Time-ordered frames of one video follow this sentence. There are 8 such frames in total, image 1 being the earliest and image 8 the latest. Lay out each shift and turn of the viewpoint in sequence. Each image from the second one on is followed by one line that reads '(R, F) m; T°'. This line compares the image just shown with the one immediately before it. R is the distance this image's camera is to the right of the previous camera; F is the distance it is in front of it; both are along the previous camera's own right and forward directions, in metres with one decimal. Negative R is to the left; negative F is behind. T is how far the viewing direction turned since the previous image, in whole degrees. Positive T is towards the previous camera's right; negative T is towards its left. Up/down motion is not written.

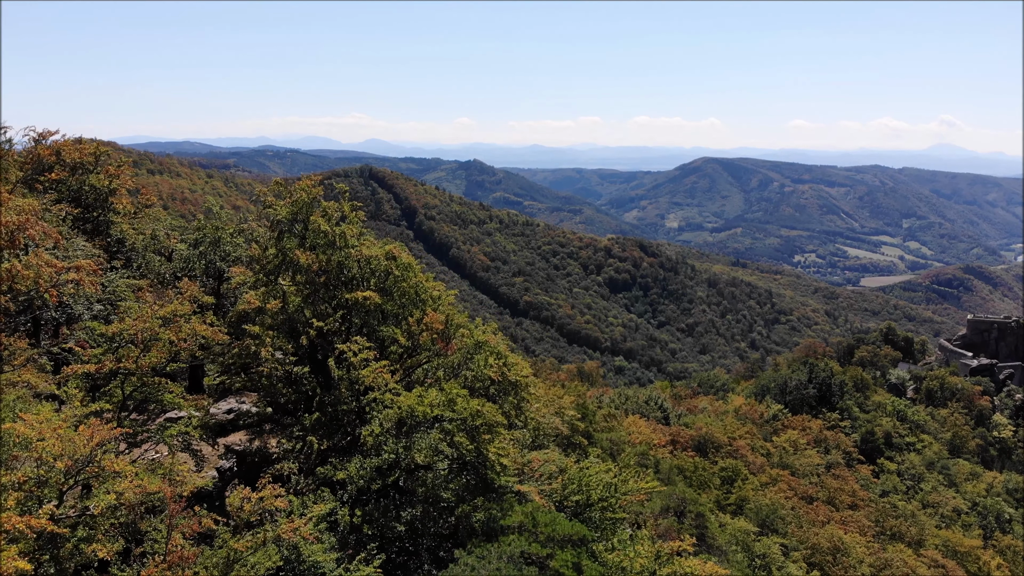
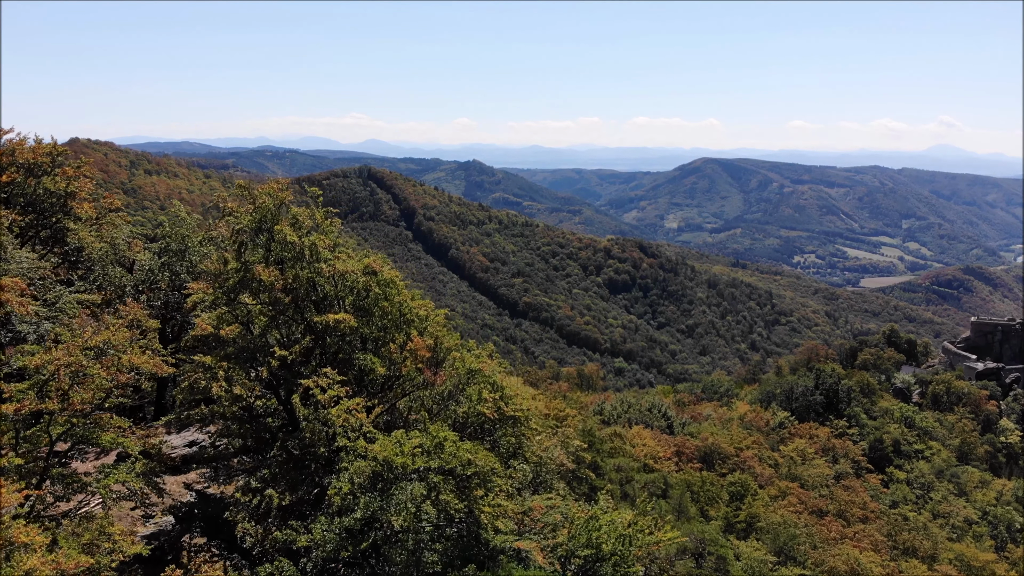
(0.0, +0.7) m; 0°
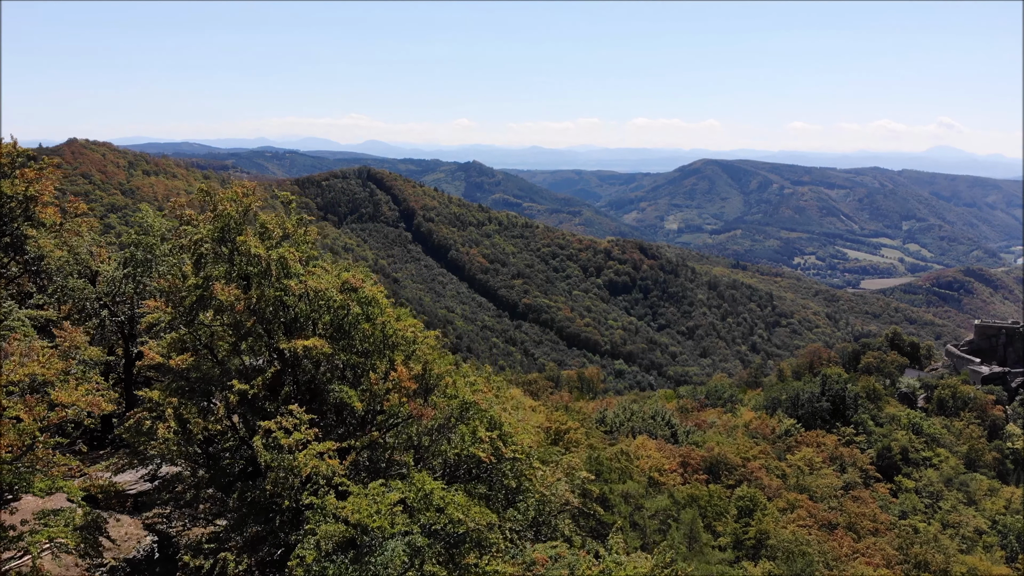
(0.0, +0.6) m; 0°
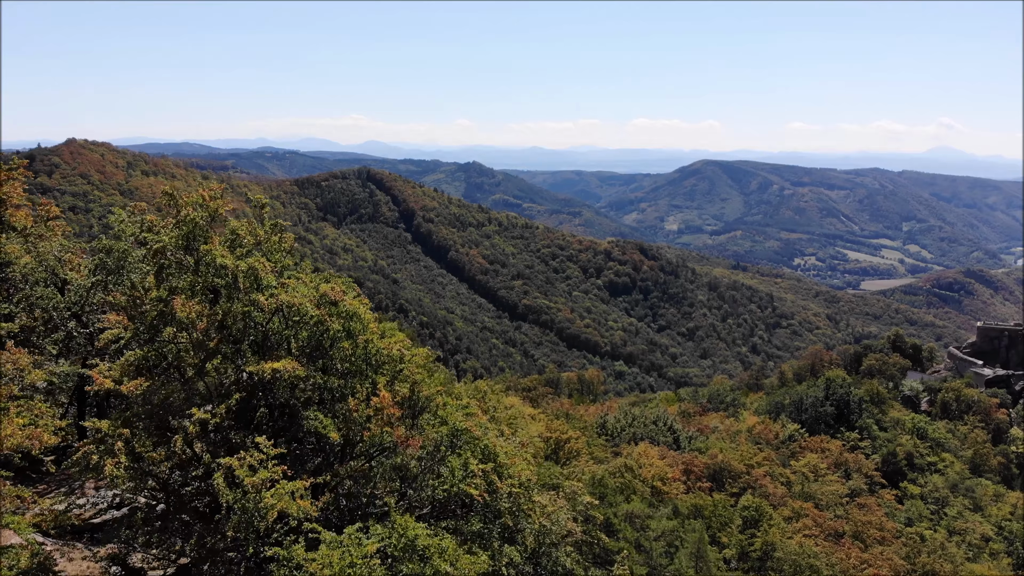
(0.0, +0.4) m; 0°
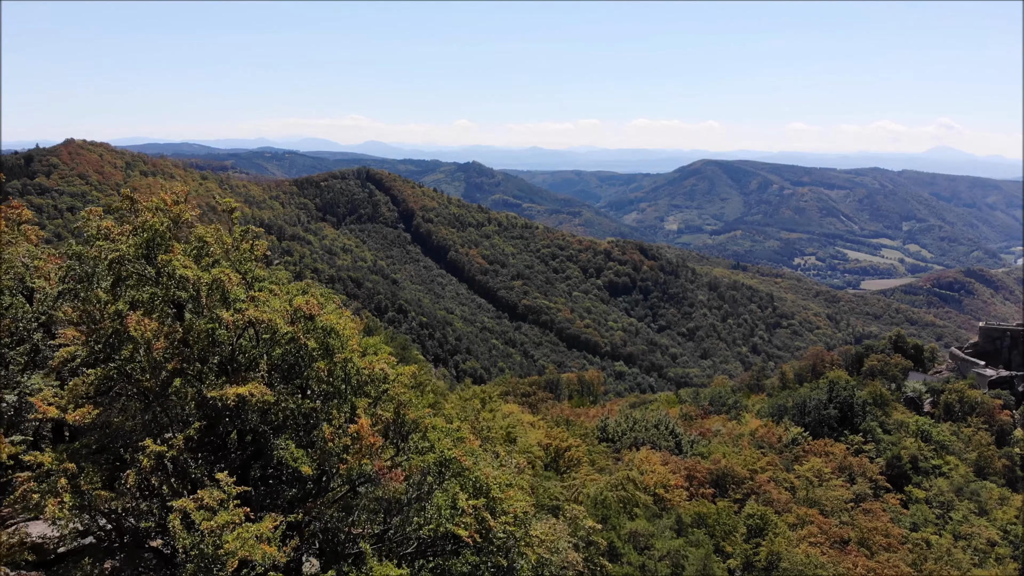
(0.0, +0.3) m; 0°
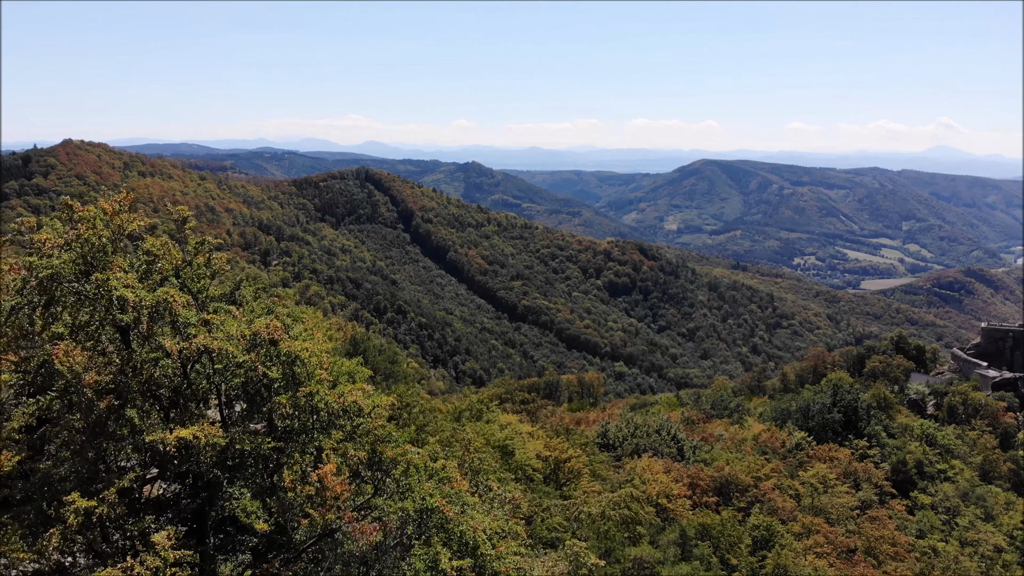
(0.0, +0.4) m; 0°
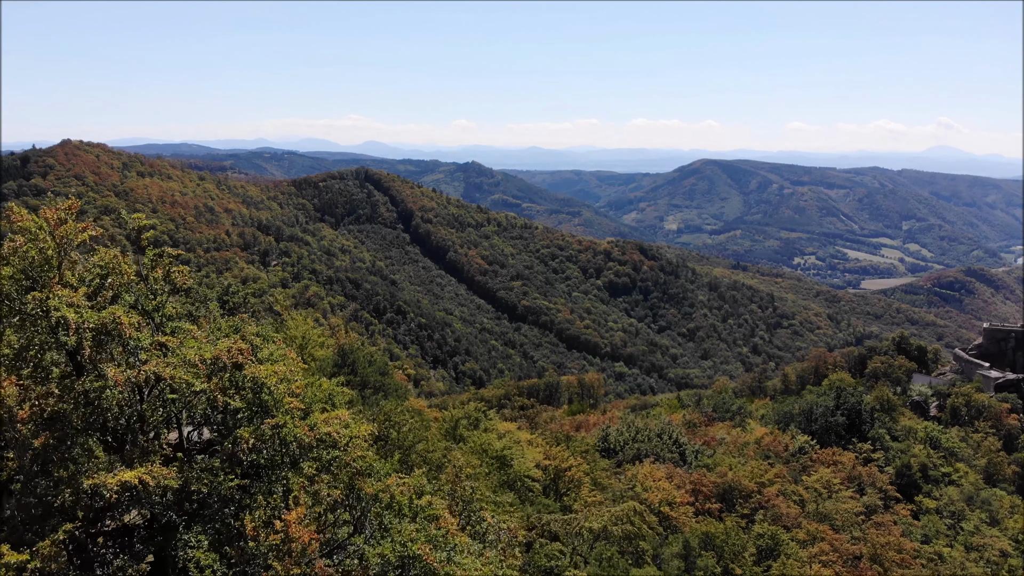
(0.0, +0.3) m; 0°
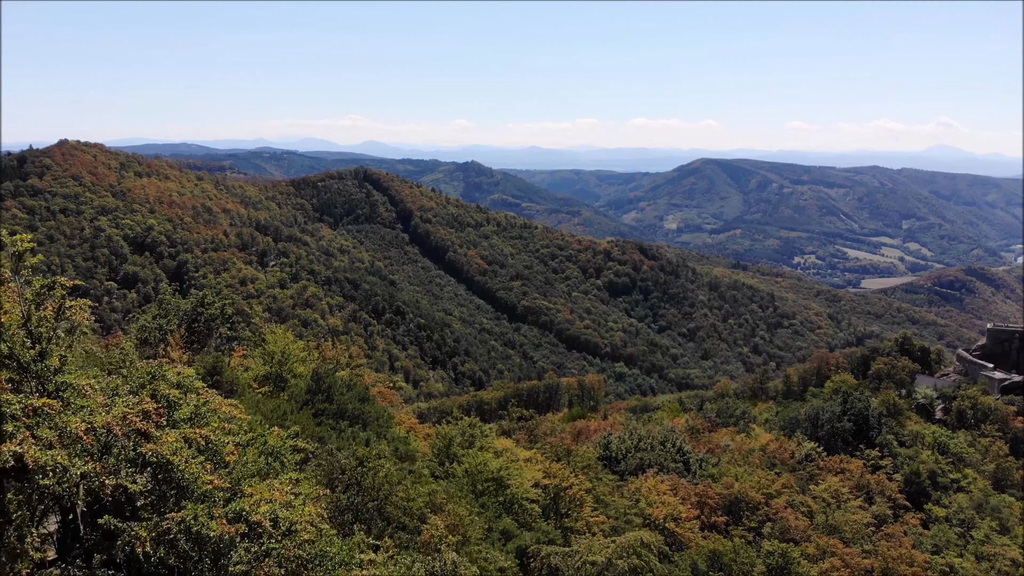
(0.0, +0.6) m; 0°
